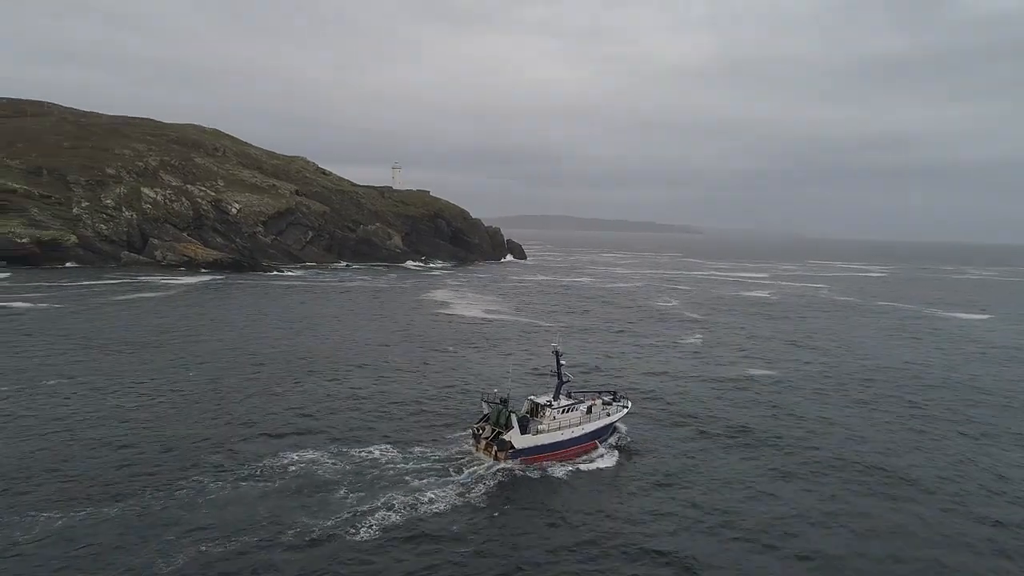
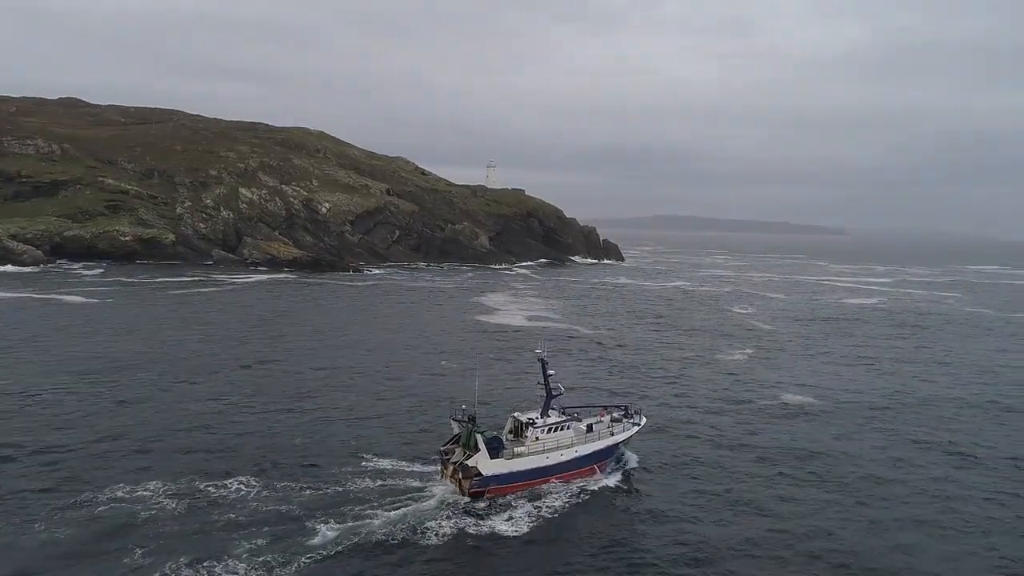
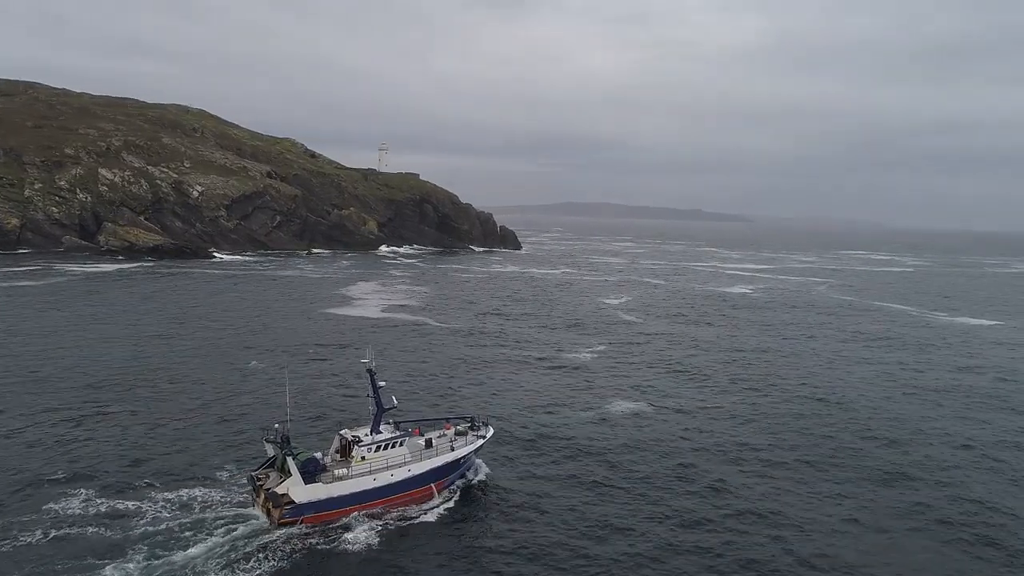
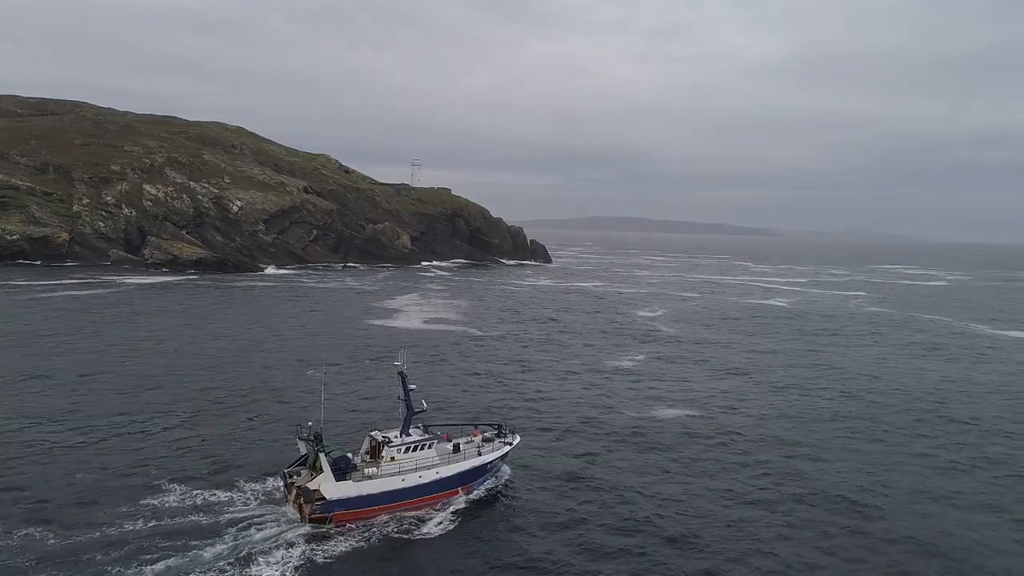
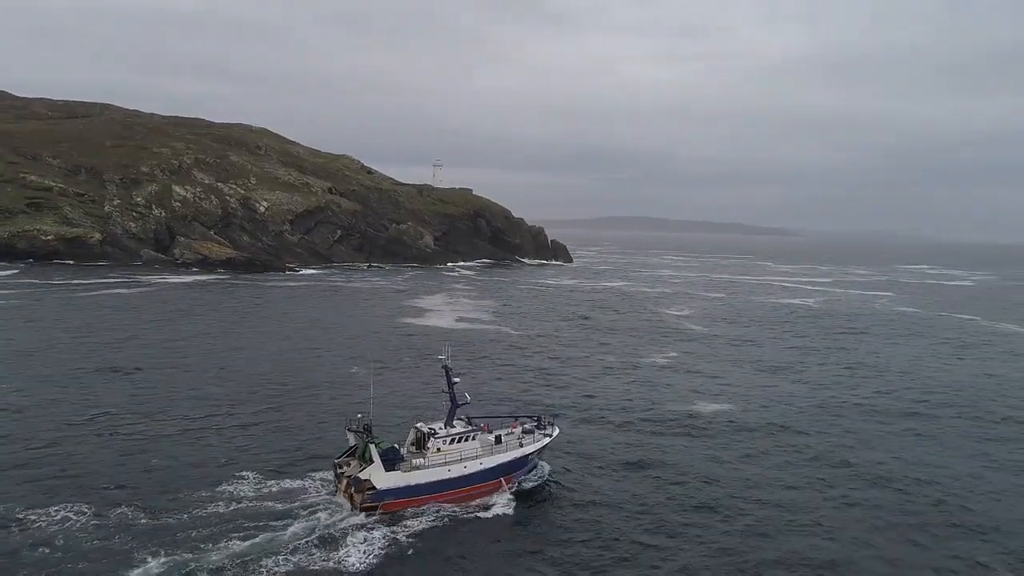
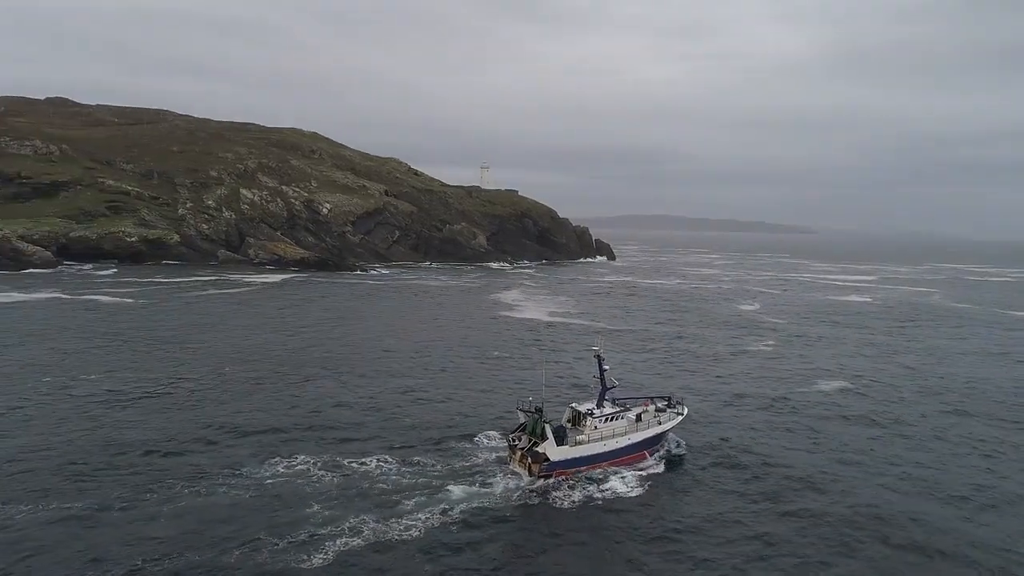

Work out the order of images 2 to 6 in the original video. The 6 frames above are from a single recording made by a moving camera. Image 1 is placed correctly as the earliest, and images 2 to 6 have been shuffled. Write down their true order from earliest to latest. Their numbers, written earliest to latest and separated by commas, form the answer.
6, 2, 5, 4, 3
